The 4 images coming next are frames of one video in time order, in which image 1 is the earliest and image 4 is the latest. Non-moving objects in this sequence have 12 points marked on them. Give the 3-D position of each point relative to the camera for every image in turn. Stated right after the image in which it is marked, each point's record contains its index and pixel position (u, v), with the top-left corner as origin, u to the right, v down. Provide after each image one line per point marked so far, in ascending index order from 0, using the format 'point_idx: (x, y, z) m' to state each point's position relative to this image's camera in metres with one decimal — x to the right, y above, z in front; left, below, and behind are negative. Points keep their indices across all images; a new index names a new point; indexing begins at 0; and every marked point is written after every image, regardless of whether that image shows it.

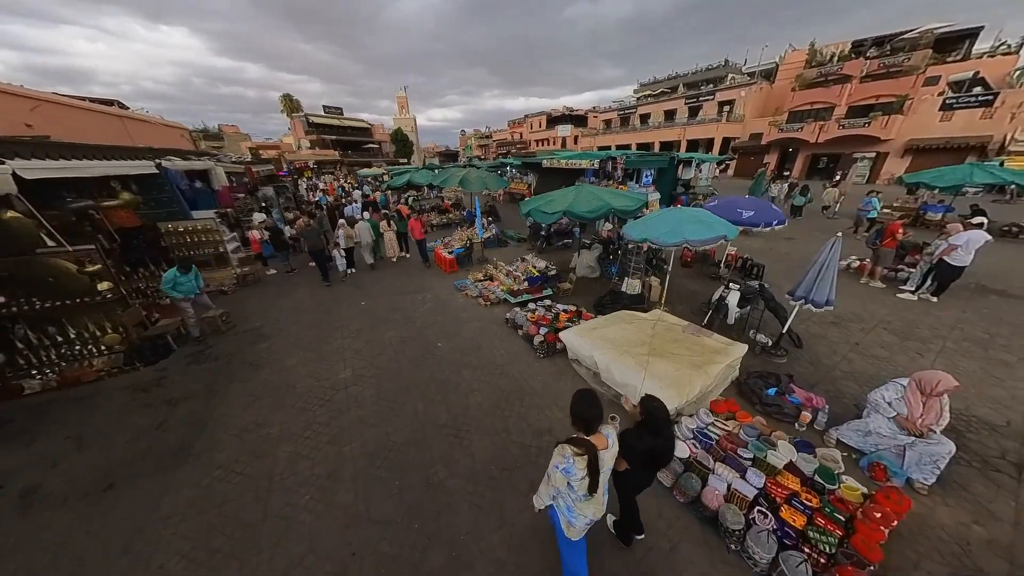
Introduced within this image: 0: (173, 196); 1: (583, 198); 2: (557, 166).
0: (-10.3, +2.8, +8.7) m
1: (+2.0, +2.5, +7.9) m
2: (+2.9, +7.9, +18.6) m
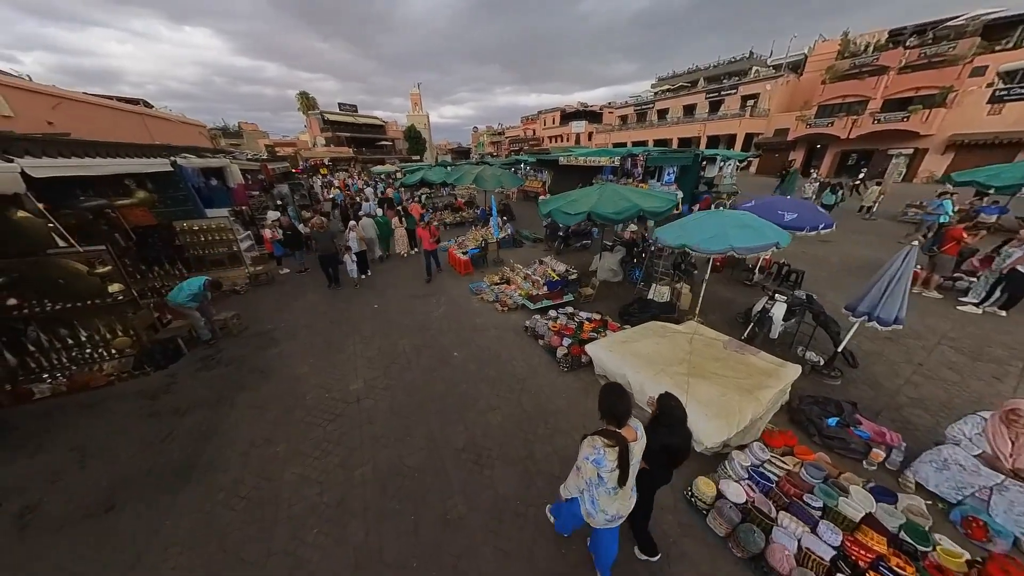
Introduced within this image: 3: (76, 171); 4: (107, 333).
0: (-9.7, +2.8, +8.6) m
1: (+2.5, +2.3, +7.4) m
2: (+3.9, +7.8, +18.0) m
3: (-8.9, +2.4, +5.9) m
4: (-7.7, -0.8, +5.5) m
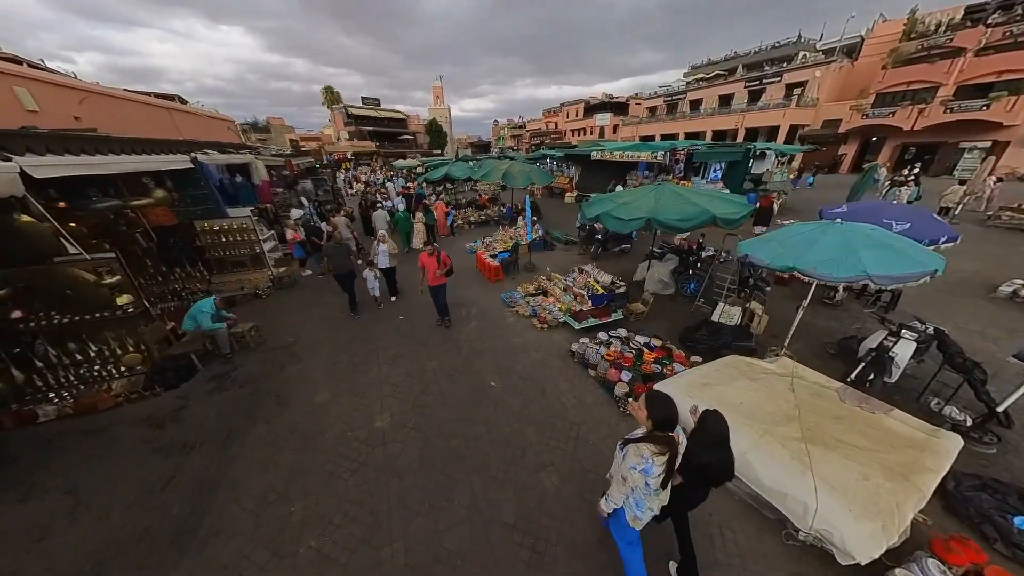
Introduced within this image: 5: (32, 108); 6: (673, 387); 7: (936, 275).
0: (-8.6, +2.7, +8.2) m
1: (+3.5, +1.9, +6.4) m
2: (+5.5, +7.5, +16.8) m
3: (-8.0, +2.2, +5.4) m
4: (-6.9, -1.0, +5.1) m
5: (-12.5, +4.7, +7.5) m
6: (+2.3, -1.5, +4.1) m
7: (+5.2, +0.2, +3.5) m
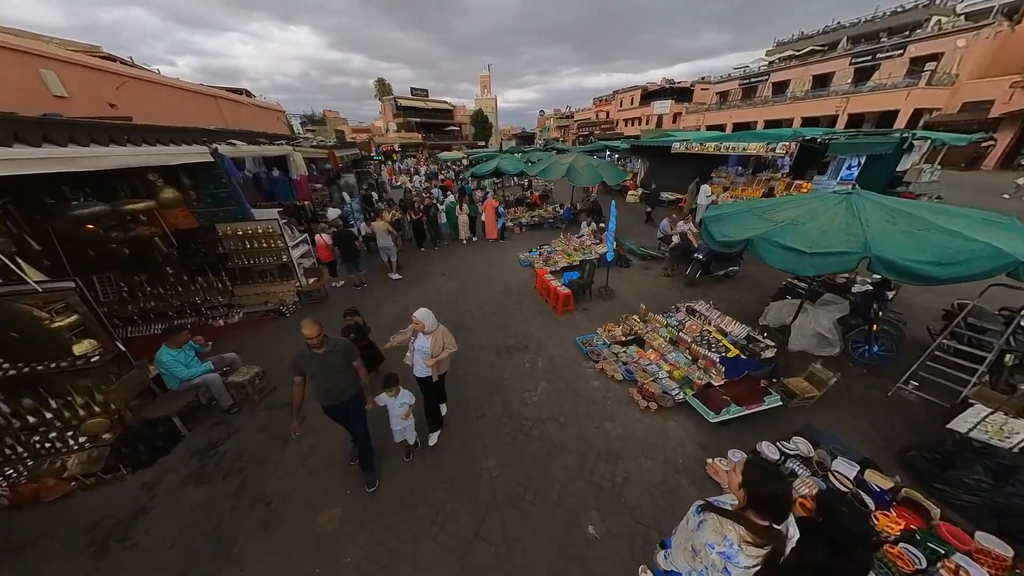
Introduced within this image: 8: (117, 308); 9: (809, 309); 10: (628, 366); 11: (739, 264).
0: (-6.8, +2.3, +7.0) m
1: (+5.0, +0.8, +3.8) m
2: (+8.6, +6.5, +13.7) m
3: (-6.5, +1.8, +4.2) m
4: (-5.6, -1.6, +3.8) m
5: (-10.6, +4.5, +6.7) m
6: (+3.4, -2.5, +1.8) m
7: (+6.2, -1.1, +0.8) m
8: (-9.1, -0.5, +6.6) m
9: (+5.6, -0.4, +5.4) m
10: (+2.1, -1.4, +5.0) m
11: (+6.5, +0.6, +8.1) m
